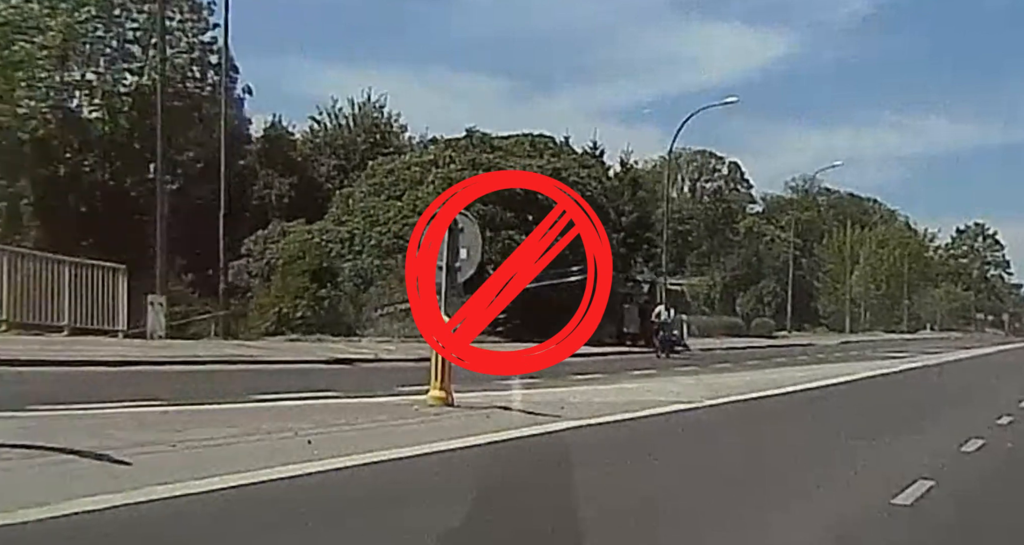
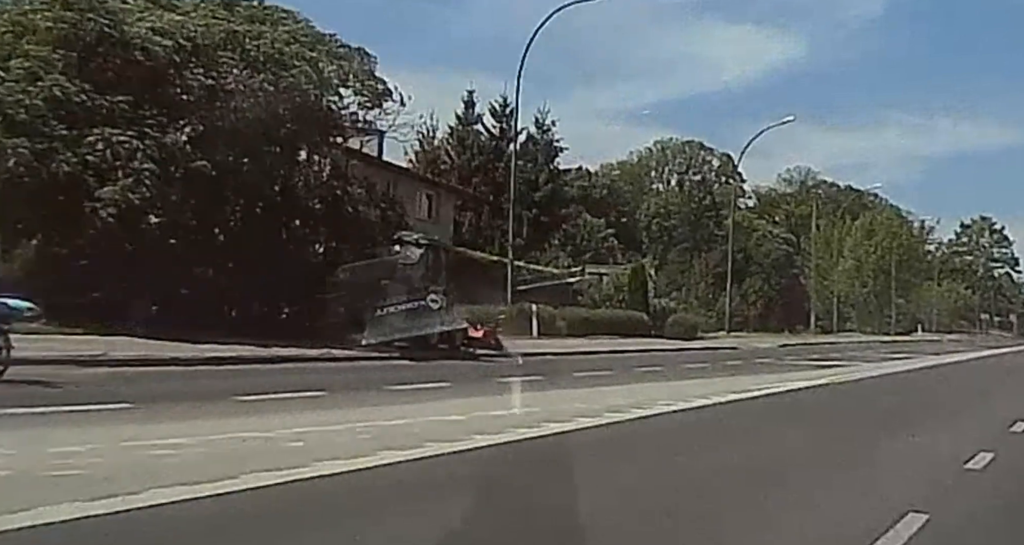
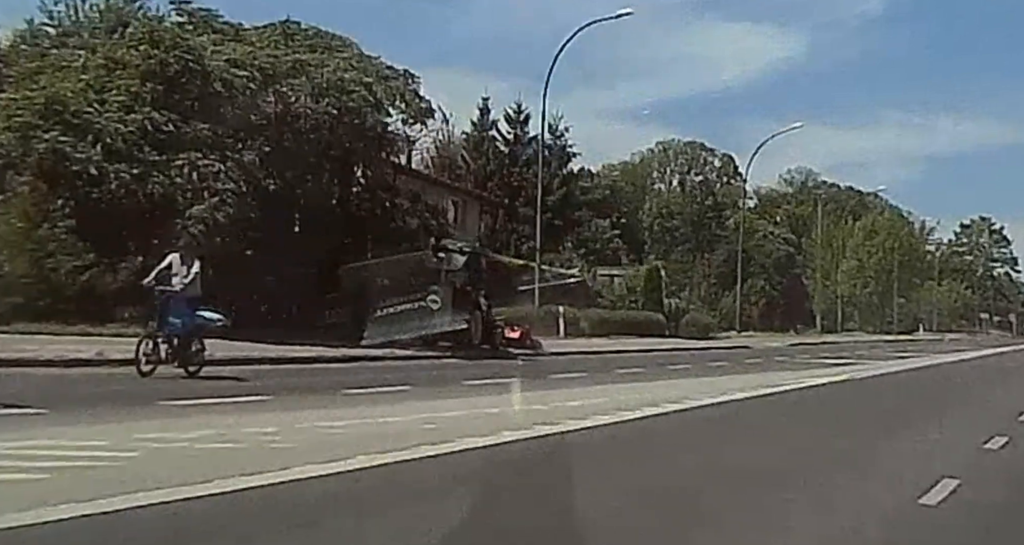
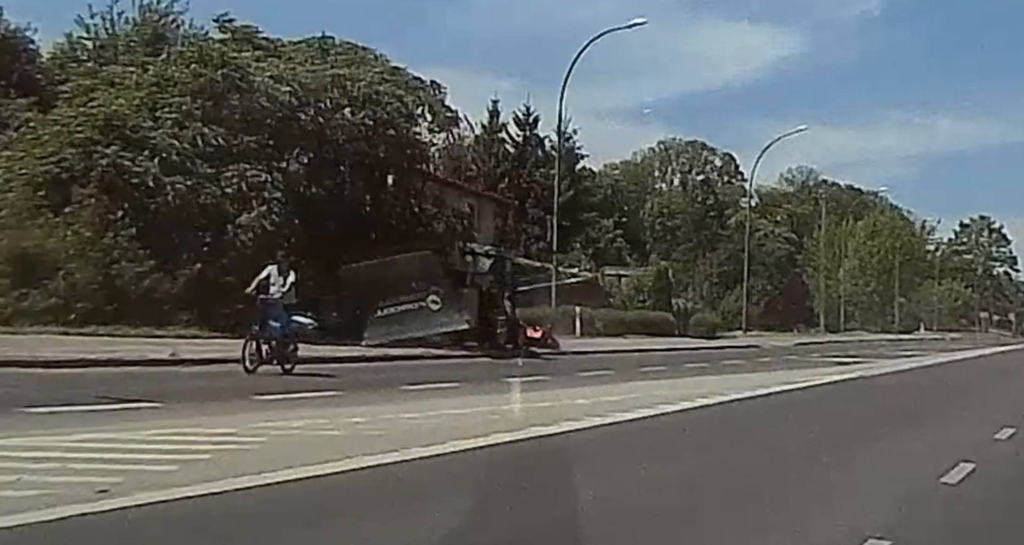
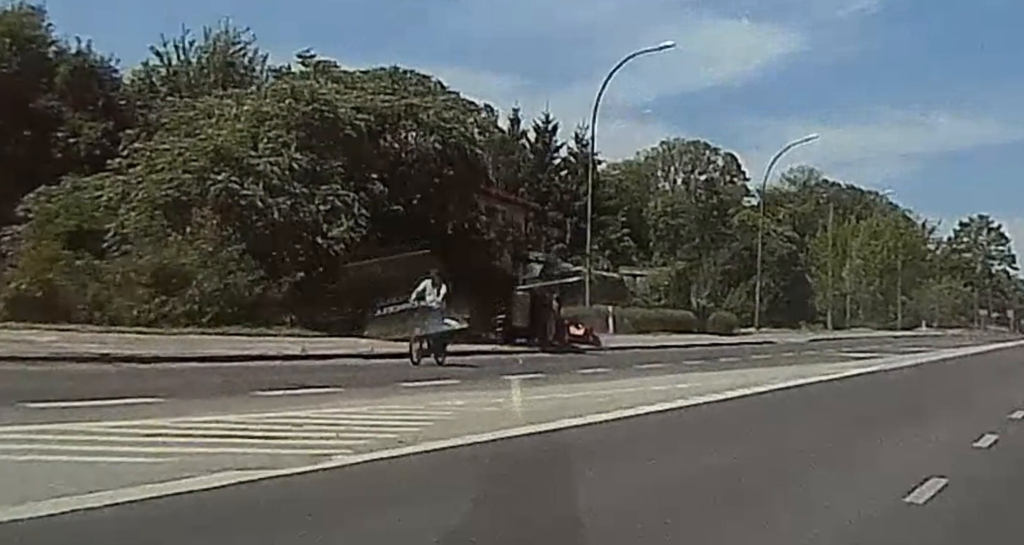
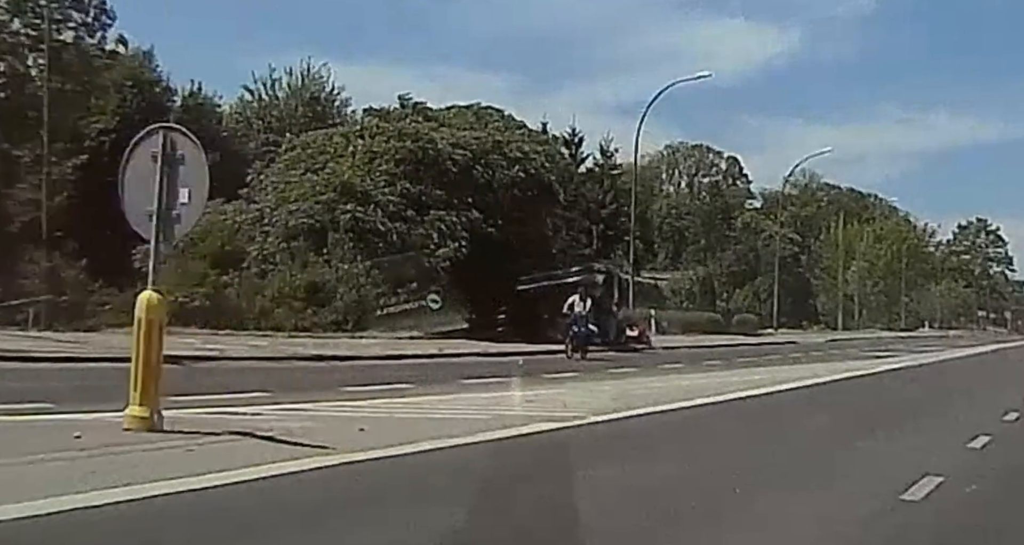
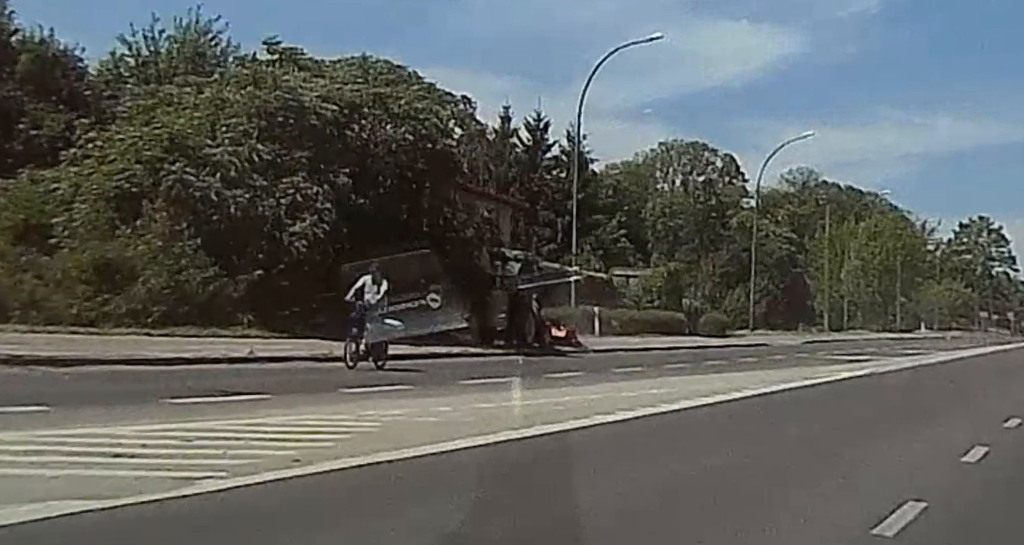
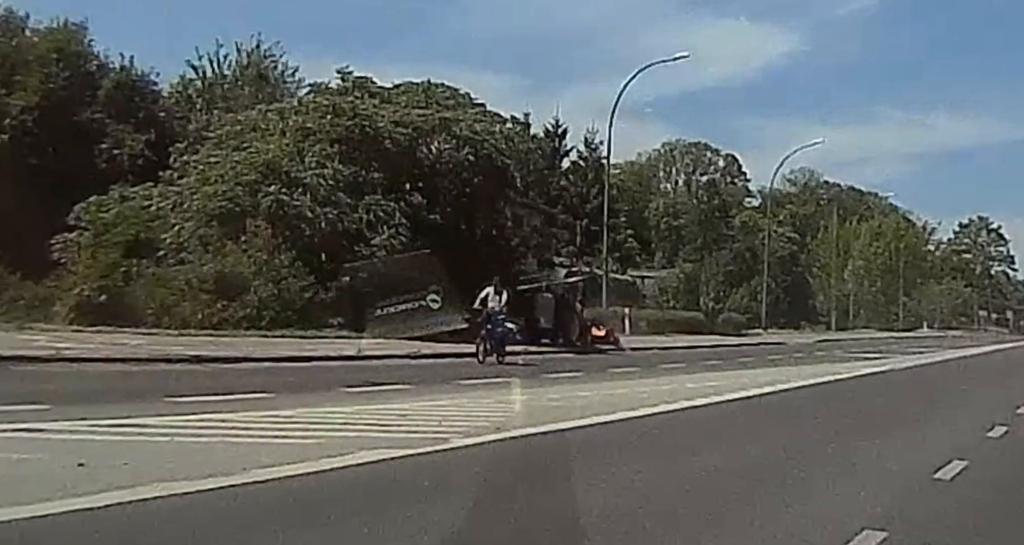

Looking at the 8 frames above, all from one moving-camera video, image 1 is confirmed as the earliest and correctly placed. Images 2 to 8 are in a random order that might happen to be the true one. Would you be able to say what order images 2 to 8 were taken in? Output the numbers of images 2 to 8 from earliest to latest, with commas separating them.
6, 8, 5, 7, 4, 3, 2
